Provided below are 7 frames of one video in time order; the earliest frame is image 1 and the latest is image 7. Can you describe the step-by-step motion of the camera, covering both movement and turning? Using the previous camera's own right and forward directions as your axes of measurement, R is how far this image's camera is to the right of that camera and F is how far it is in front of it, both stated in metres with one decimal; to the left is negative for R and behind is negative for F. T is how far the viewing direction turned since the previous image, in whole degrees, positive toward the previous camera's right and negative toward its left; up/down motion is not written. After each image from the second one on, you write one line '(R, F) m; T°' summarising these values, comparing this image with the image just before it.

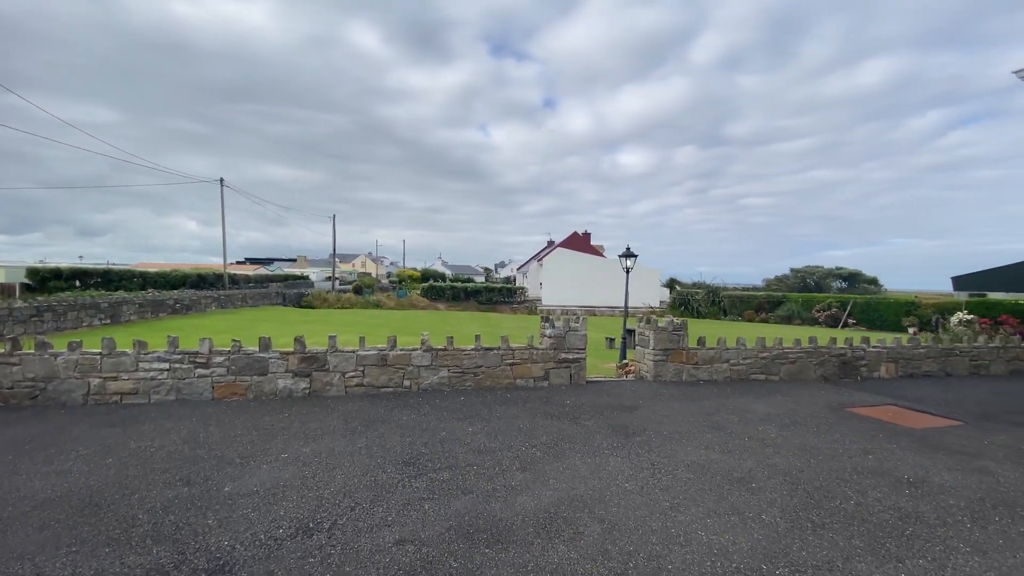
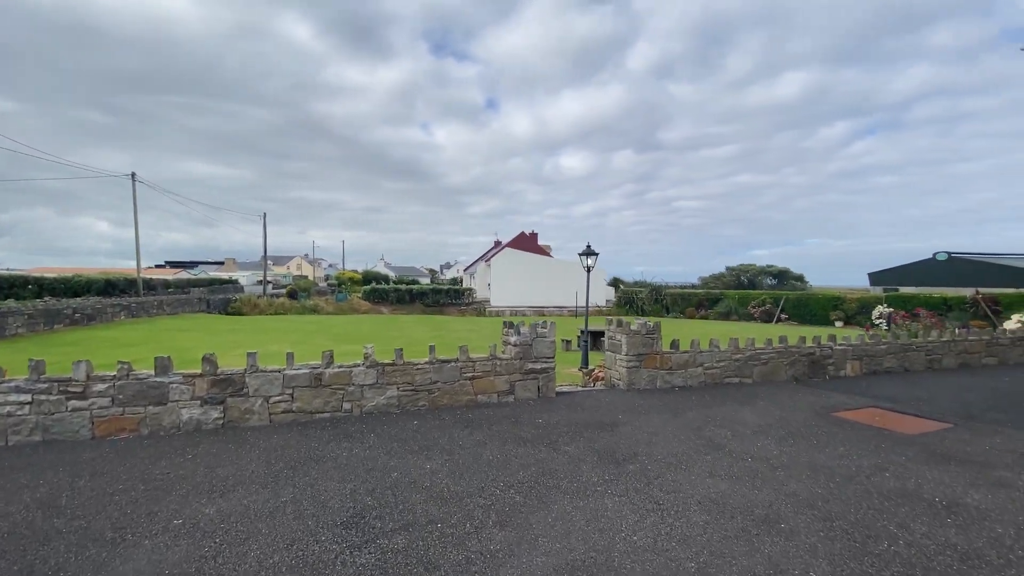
(-0.2, +0.9) m; +7°
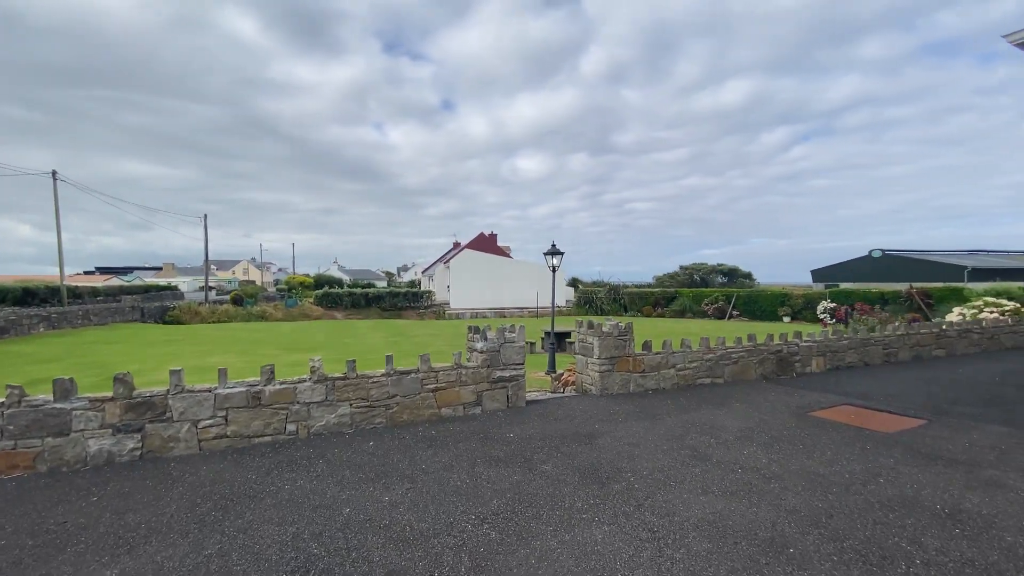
(-0.1, +0.5) m; +5°
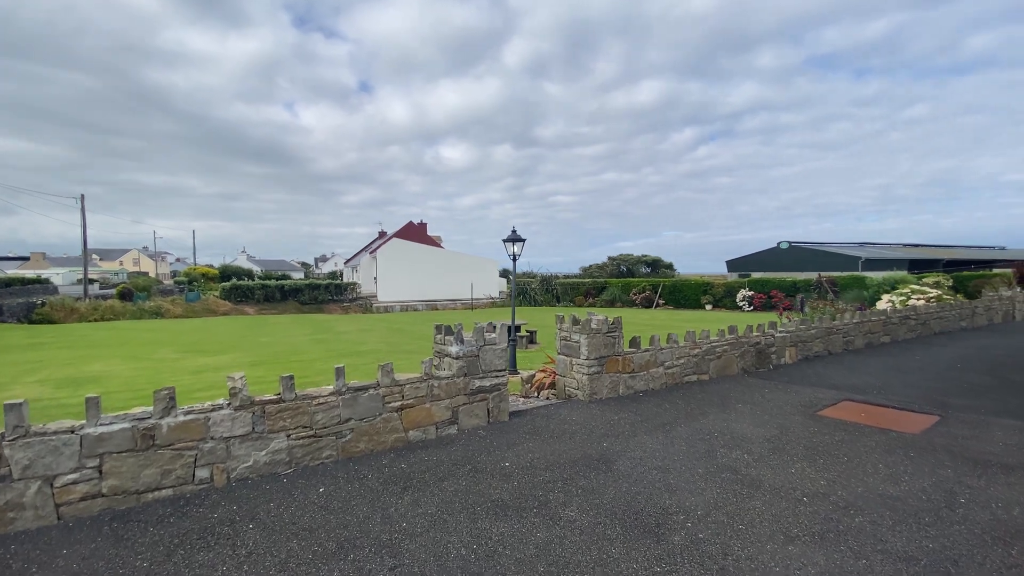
(-0.6, +1.1) m; +9°
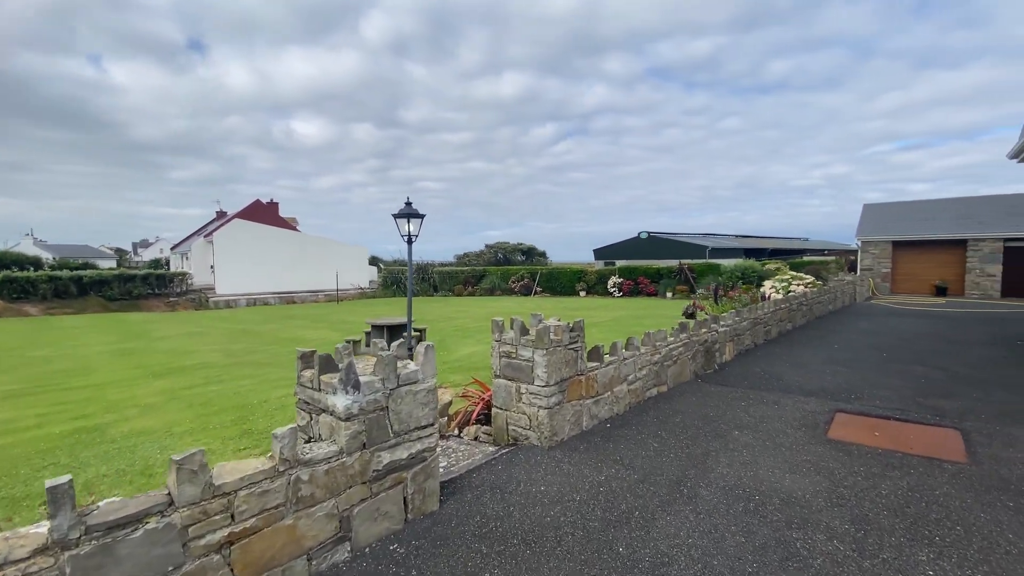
(-0.4, +2.1) m; +16°
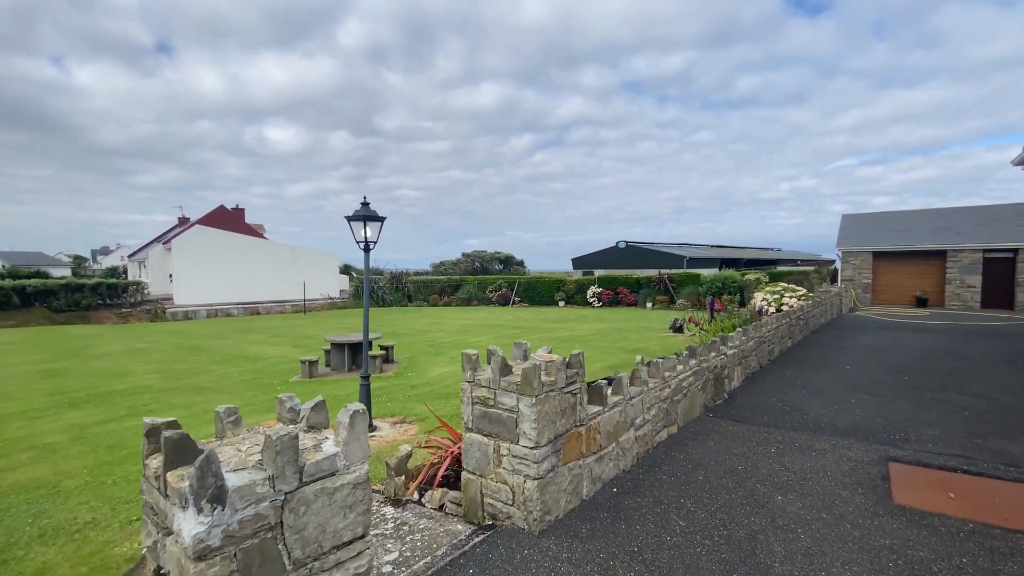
(0.0, +1.0) m; +3°
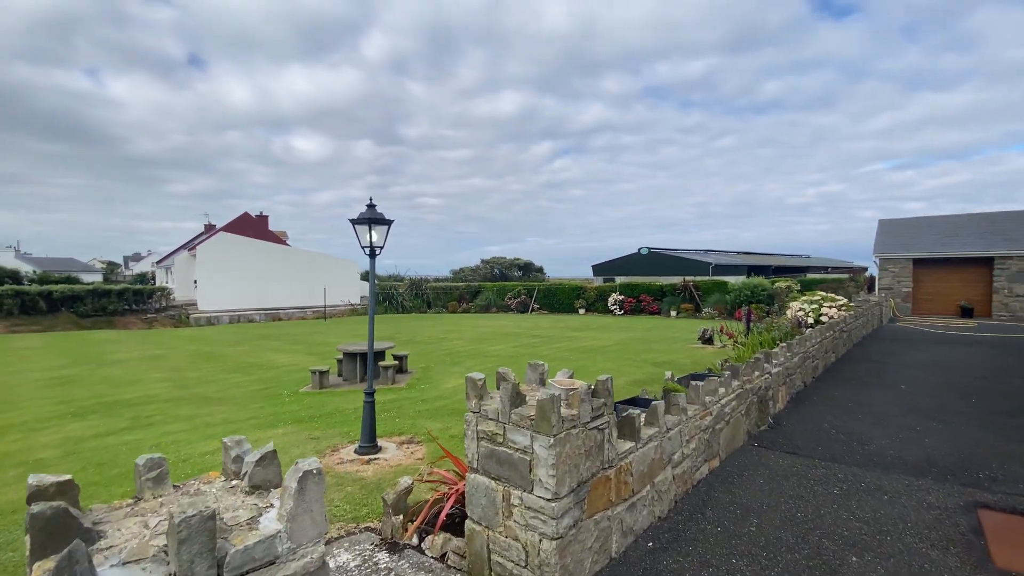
(0.0, +0.5) m; -2°
